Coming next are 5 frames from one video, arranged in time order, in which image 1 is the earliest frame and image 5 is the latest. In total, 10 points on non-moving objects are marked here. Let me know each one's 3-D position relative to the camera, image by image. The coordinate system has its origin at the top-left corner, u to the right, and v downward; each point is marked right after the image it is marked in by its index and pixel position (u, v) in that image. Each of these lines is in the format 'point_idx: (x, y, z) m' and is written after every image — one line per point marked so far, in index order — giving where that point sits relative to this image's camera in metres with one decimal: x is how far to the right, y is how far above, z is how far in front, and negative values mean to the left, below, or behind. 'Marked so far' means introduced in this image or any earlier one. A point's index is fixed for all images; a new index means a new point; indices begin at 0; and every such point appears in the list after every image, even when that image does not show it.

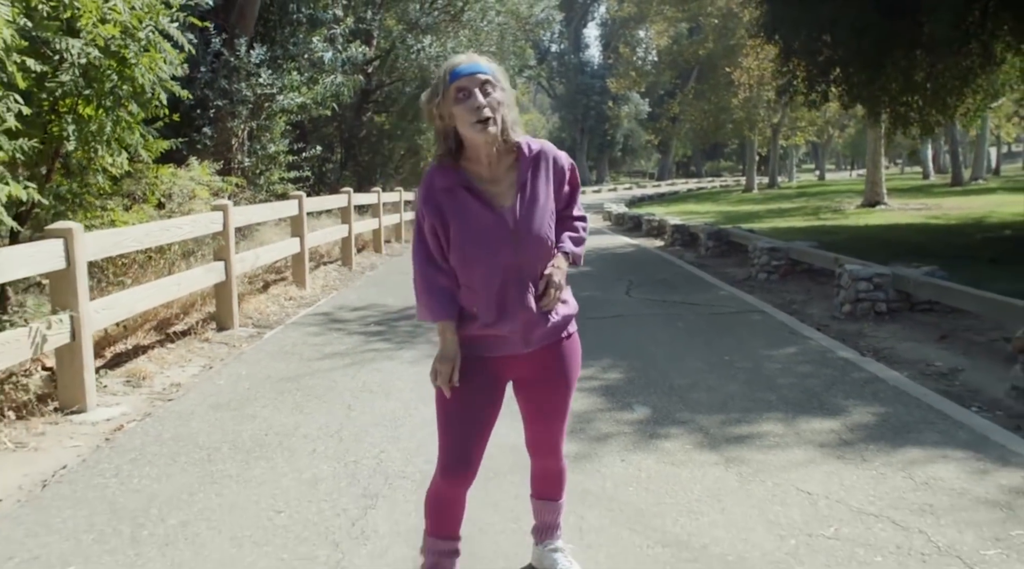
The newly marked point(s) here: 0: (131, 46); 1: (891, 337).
0: (-3.1, +1.9, +7.3) m
1: (+3.6, -0.5, +8.4) m
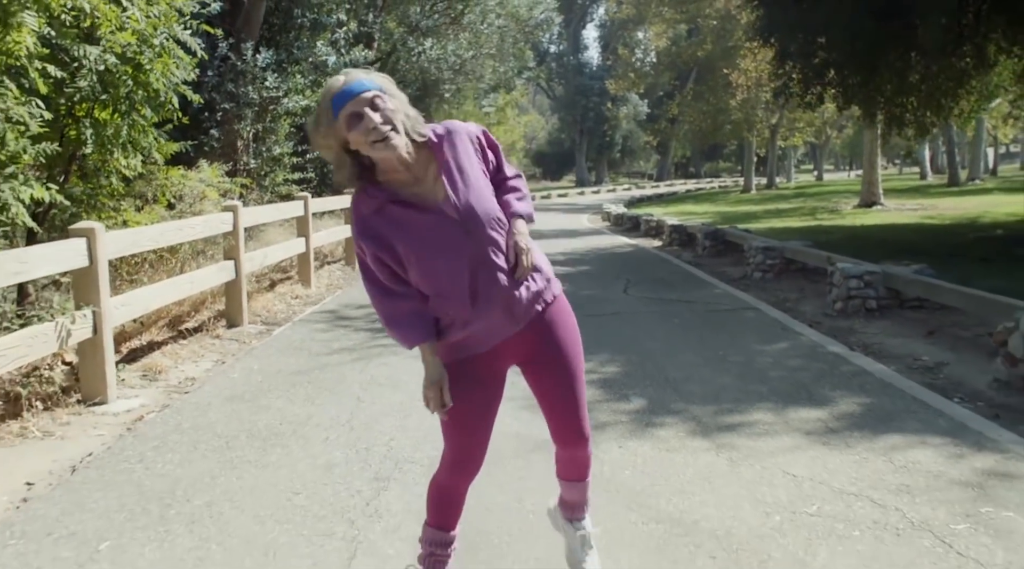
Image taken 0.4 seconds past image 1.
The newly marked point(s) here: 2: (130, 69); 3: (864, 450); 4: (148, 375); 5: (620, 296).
0: (-3.1, +2.0, +7.5) m
1: (+3.6, -0.5, +8.7) m
2: (-3.2, +1.8, +7.5) m
3: (+1.9, -0.9, +4.9) m
4: (-2.9, -0.7, +7.0) m
5: (+1.3, -0.1, +11.0) m
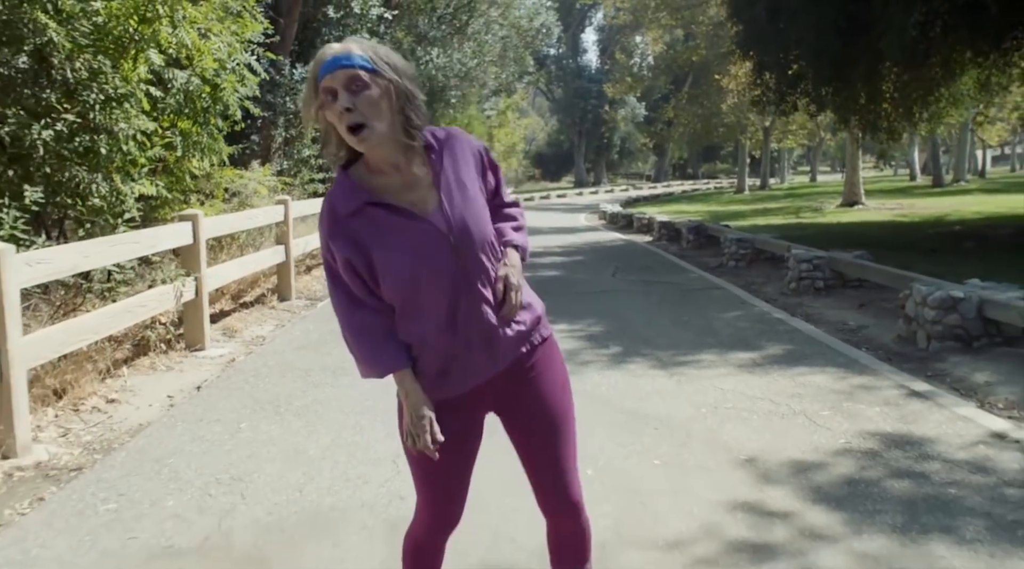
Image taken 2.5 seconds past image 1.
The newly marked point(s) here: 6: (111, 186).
0: (-3.0, +2.2, +9.3) m
1: (+3.6, -0.3, +10.4) m
2: (-3.1, +2.0, +9.3) m
3: (+2.0, -0.7, +6.7) m
4: (-2.8, -0.5, +8.8) m
5: (+1.4, +0.1, +12.8) m
6: (-3.4, +0.8, +7.6) m
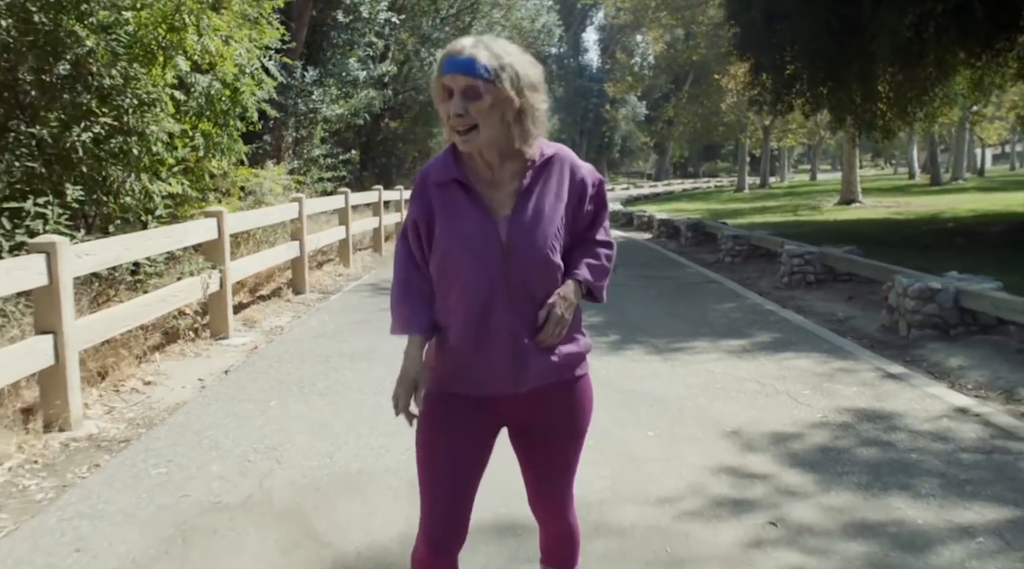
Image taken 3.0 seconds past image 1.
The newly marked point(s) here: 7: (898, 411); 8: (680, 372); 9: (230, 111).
0: (-3.0, +2.3, +9.8) m
1: (+3.7, -0.2, +10.9) m
2: (-3.1, +2.1, +9.8) m
3: (+2.0, -0.6, +7.2) m
4: (-2.8, -0.4, +9.3) m
5: (+1.4, +0.2, +13.2) m
6: (-3.4, +0.9, +8.1) m
7: (+2.4, -0.8, +5.5) m
8: (+1.3, -0.7, +6.8) m
9: (-3.1, +1.9, +9.9) m
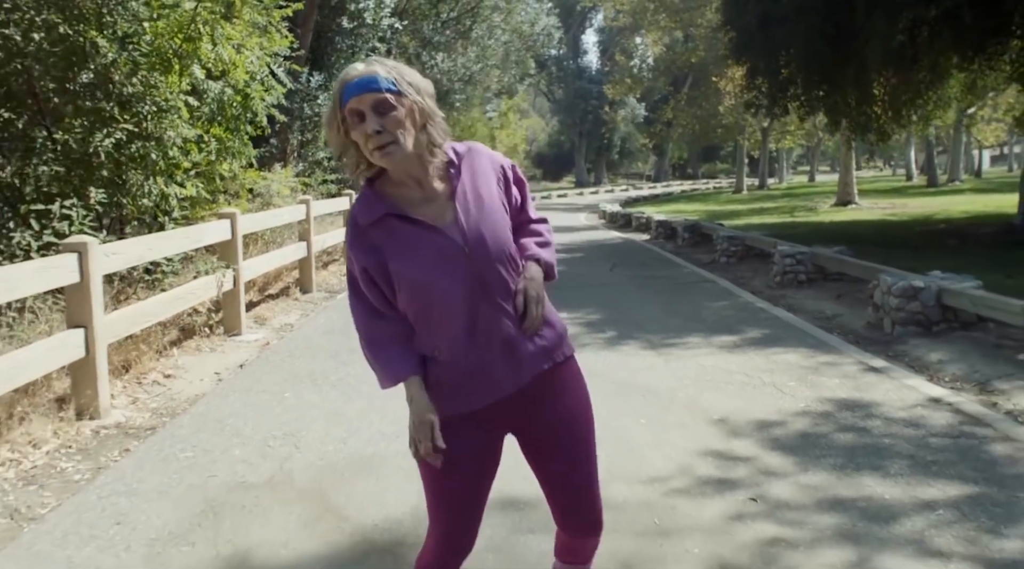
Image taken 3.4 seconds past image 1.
0: (-3.0, +2.3, +10.2) m
1: (+3.7, -0.2, +11.3) m
2: (-3.1, +2.1, +10.1) m
3: (+2.0, -0.6, +7.5) m
4: (-2.7, -0.4, +9.6) m
5: (+1.4, +0.2, +13.6) m
6: (-3.4, +0.9, +8.4) m
7: (+2.4, -0.8, +5.8) m
8: (+1.3, -0.7, +7.2) m
9: (-3.1, +1.9, +10.2) m
